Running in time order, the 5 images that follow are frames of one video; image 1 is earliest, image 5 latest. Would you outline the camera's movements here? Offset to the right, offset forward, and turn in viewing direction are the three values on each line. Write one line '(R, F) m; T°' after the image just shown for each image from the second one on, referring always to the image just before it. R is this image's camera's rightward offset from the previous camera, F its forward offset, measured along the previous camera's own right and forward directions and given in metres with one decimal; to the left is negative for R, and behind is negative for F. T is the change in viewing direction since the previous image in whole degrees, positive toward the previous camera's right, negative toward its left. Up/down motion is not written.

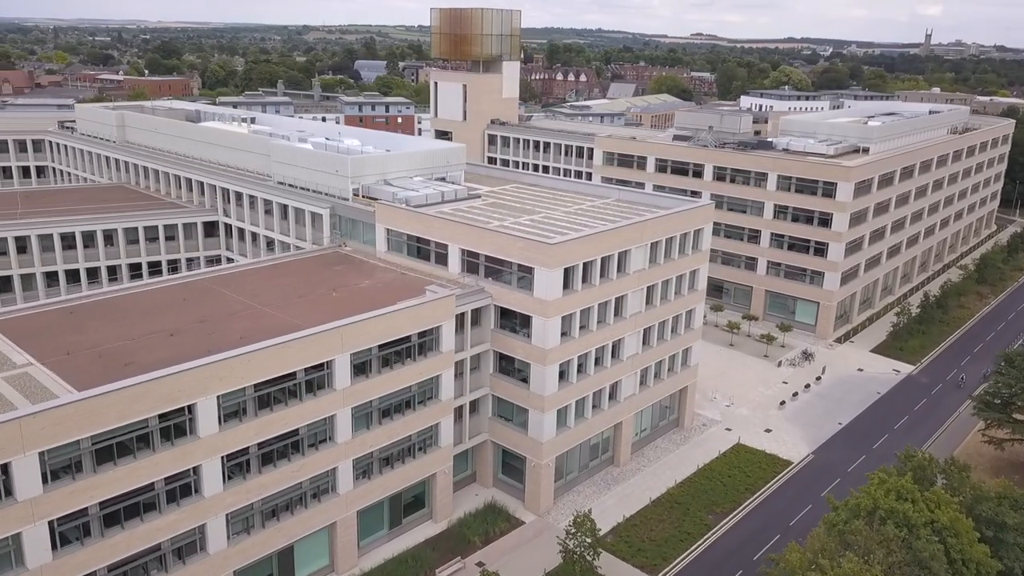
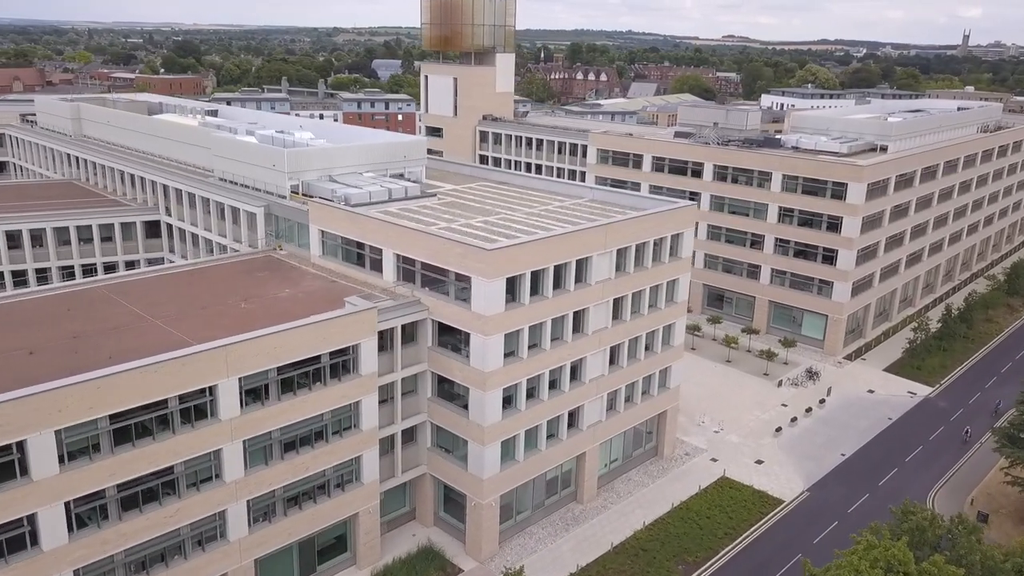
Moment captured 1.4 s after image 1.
(+3.7, +5.2) m; -2°
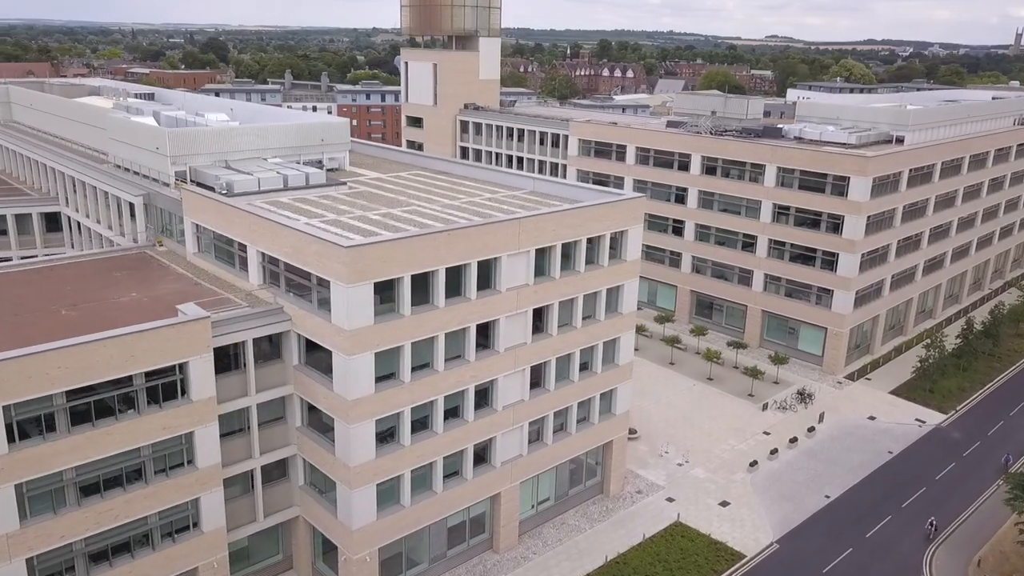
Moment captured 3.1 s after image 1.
(+5.2, +6.4) m; -3°
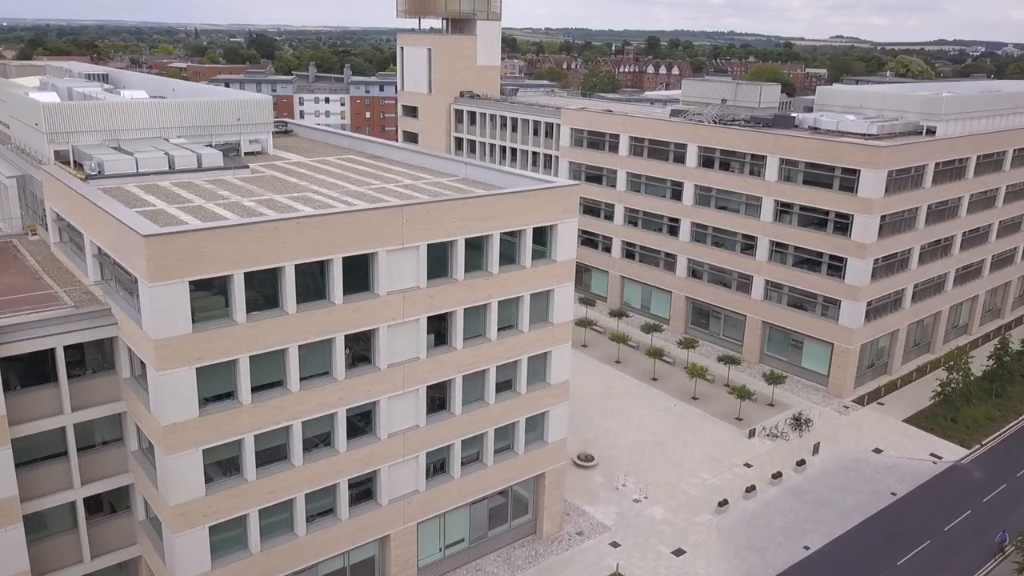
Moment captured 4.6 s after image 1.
(+5.0, +5.4) m; -4°
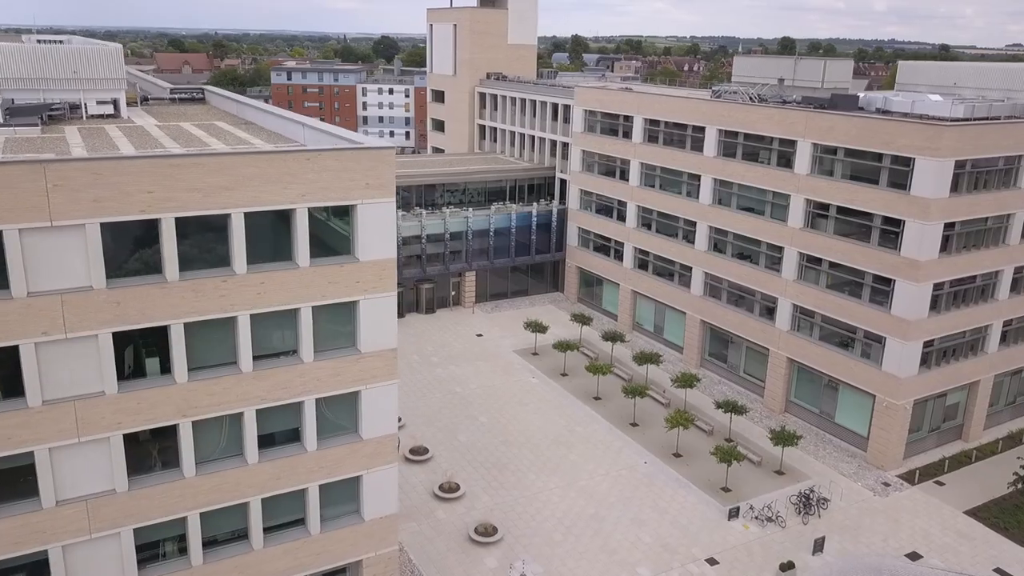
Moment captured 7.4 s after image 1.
(+8.2, +9.7) m; -9°
